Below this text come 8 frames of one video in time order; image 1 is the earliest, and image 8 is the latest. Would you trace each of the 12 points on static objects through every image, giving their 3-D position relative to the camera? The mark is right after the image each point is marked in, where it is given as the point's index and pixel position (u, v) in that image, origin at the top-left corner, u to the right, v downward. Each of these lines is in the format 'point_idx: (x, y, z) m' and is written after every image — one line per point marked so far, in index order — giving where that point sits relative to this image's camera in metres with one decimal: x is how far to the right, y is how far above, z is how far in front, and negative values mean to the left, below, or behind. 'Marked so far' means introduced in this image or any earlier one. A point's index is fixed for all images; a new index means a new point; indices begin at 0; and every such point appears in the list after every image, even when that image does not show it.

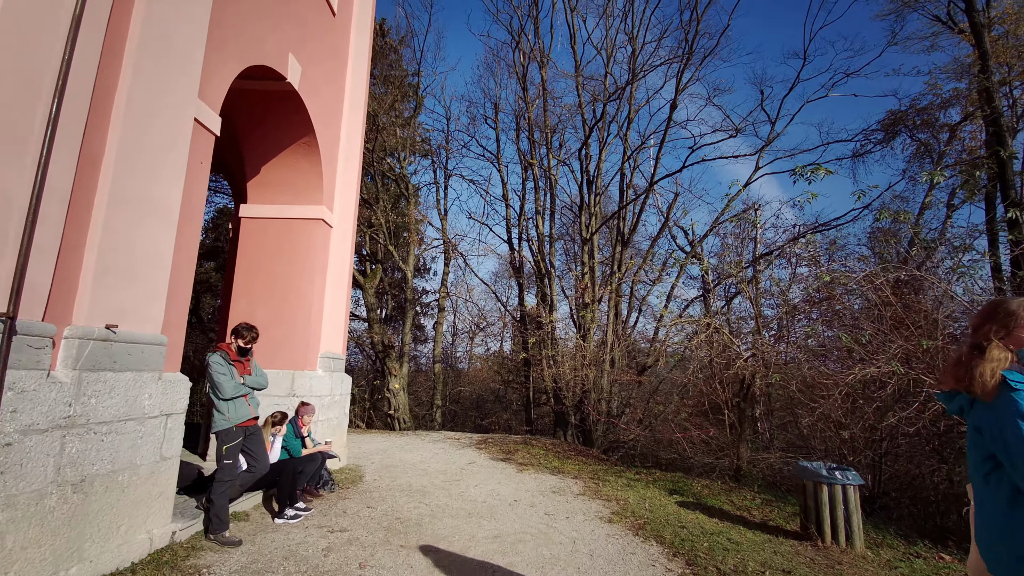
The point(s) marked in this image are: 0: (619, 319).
0: (+3.4, -1.0, +14.7) m
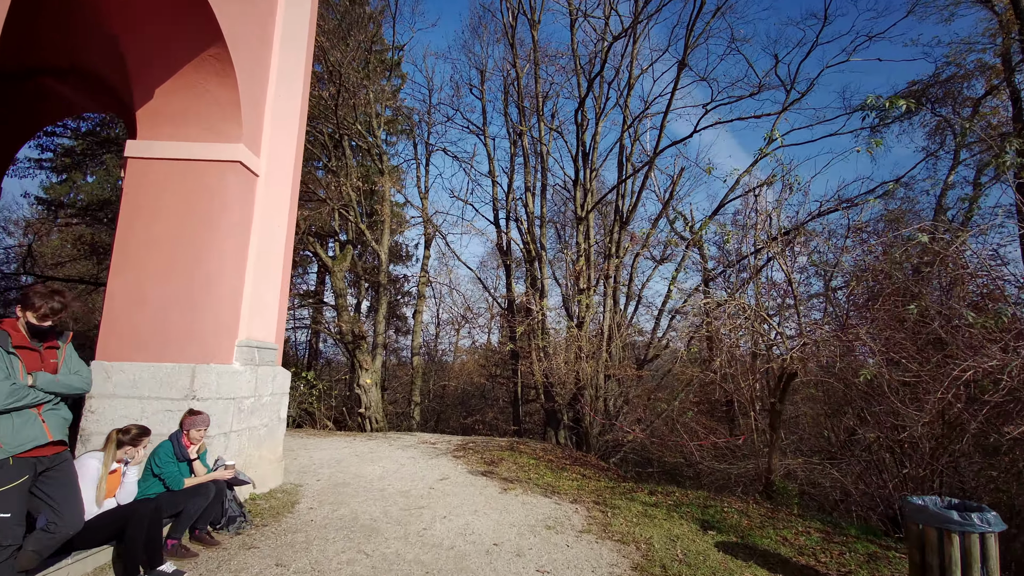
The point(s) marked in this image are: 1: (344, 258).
0: (+3.0, -0.6, +13.3) m
1: (-4.6, +0.8, +12.9) m
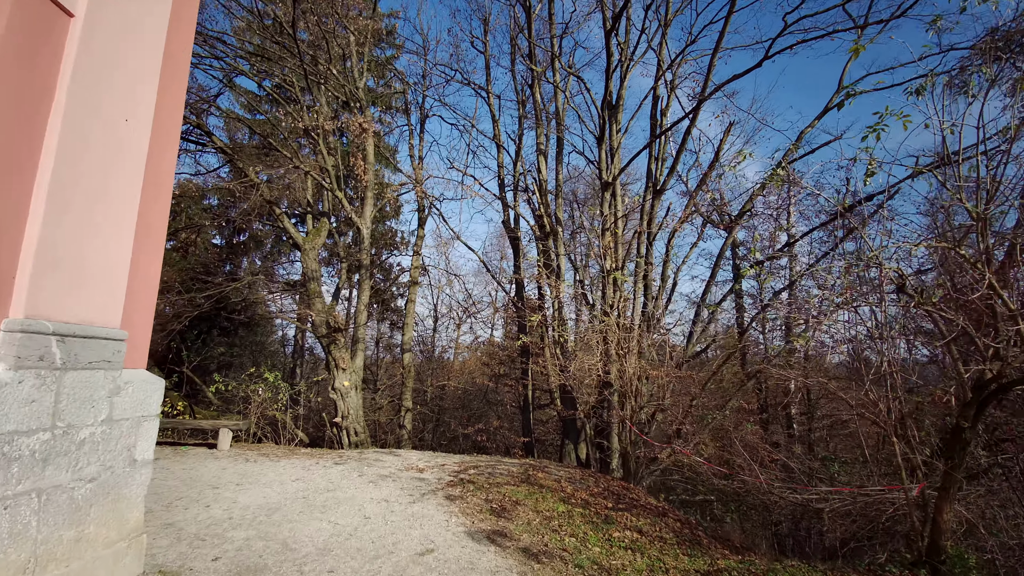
0: (+3.2, -0.2, +10.9) m
1: (-4.4, +1.2, +10.6) m
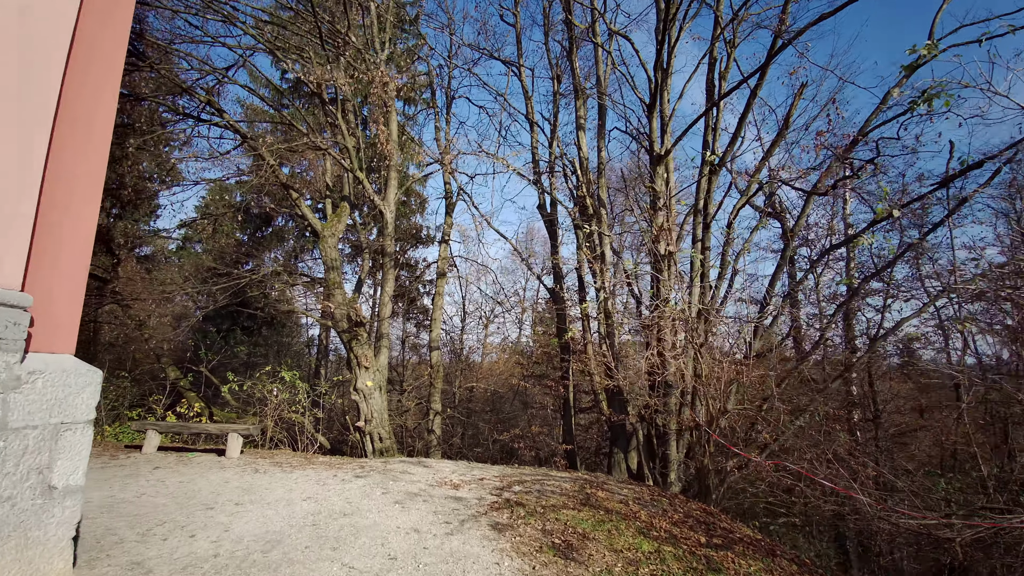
0: (+4.0, +0.1, +9.6) m
1: (-3.6, +1.4, +9.7) m
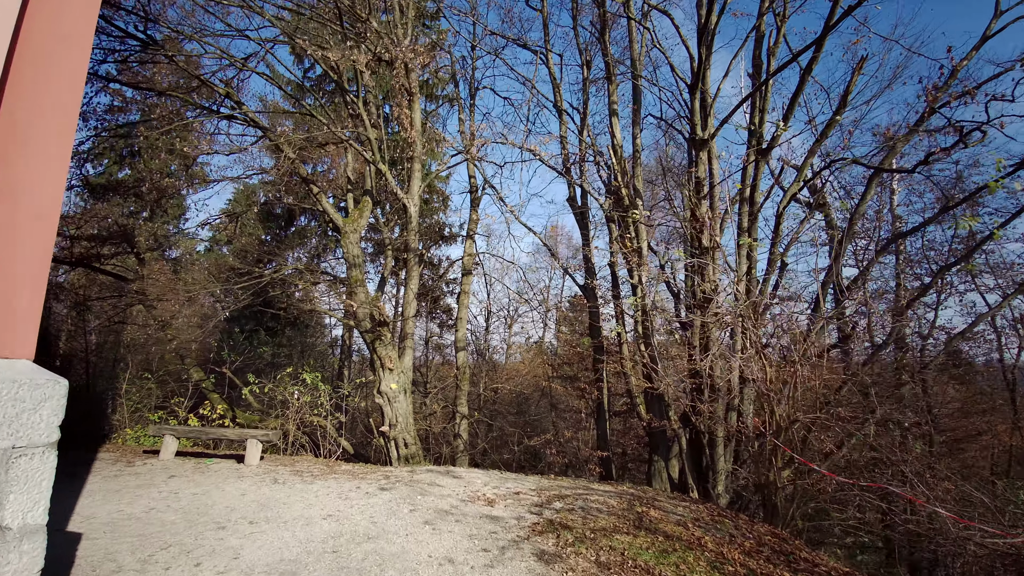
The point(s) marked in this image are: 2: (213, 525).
0: (+4.6, +0.2, +8.9) m
1: (-3.0, +1.4, +9.3) m
2: (-2.6, -2.0, +4.1) m
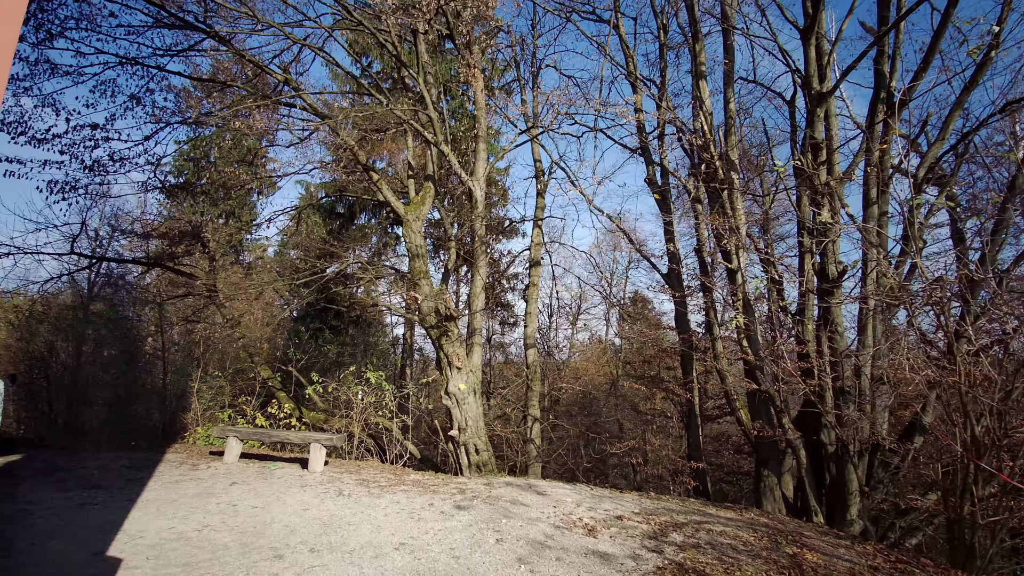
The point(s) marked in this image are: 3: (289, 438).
0: (+5.9, +0.4, +7.4) m
1: (-1.7, +1.6, +8.7) m
2: (-1.8, -1.9, +3.4) m
3: (-2.9, -2.0, +6.2) m
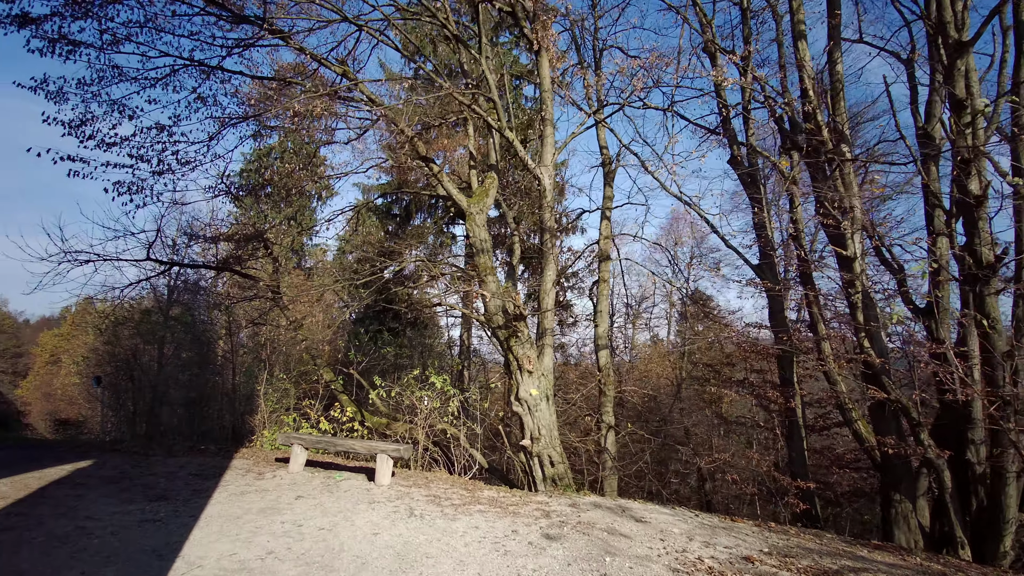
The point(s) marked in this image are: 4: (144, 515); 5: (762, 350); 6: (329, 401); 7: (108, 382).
0: (+6.9, +0.6, +6.1) m
1: (-0.5, +1.6, +8.1) m
2: (-1.1, -1.9, +2.9) m
3: (-1.9, -2.0, +5.8) m
4: (-3.3, -2.0, +4.2) m
5: (+4.4, -1.1, +8.4) m
6: (-4.8, -3.0, +12.4) m
7: (-12.4, -2.9, +14.5) m
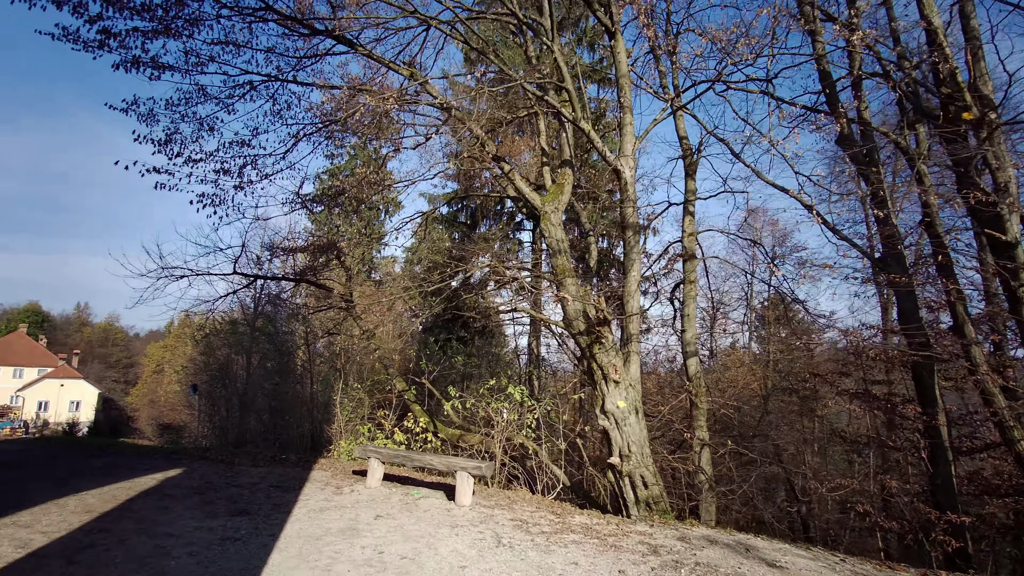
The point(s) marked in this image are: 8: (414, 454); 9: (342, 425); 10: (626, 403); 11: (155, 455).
0: (+7.9, +0.8, +4.6) m
1: (+0.8, +1.6, +7.6) m
2: (-0.4, -1.9, +2.4) m
3: (-0.9, -2.0, +5.4) m
4: (-2.5, -2.1, +4.1) m
5: (+5.7, -1.0, +7.2) m
6: (-2.9, -3.2, +12.3) m
7: (-10.1, -3.3, +15.4) m
8: (-1.2, -2.0, +5.7) m
9: (-4.1, -3.3, +11.5) m
10: (+1.6, -1.6, +6.5) m
11: (-5.8, -2.7, +7.6) m
